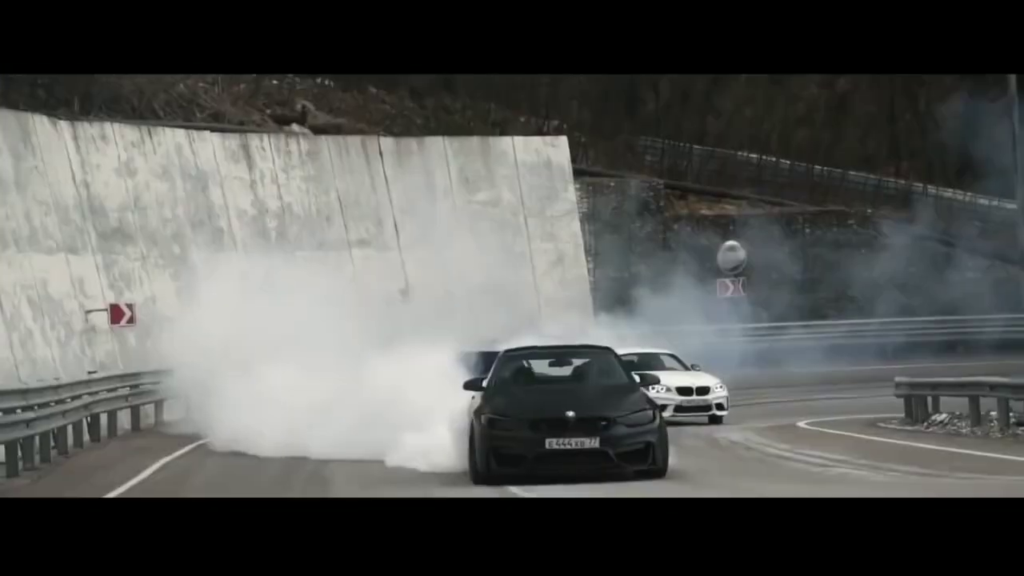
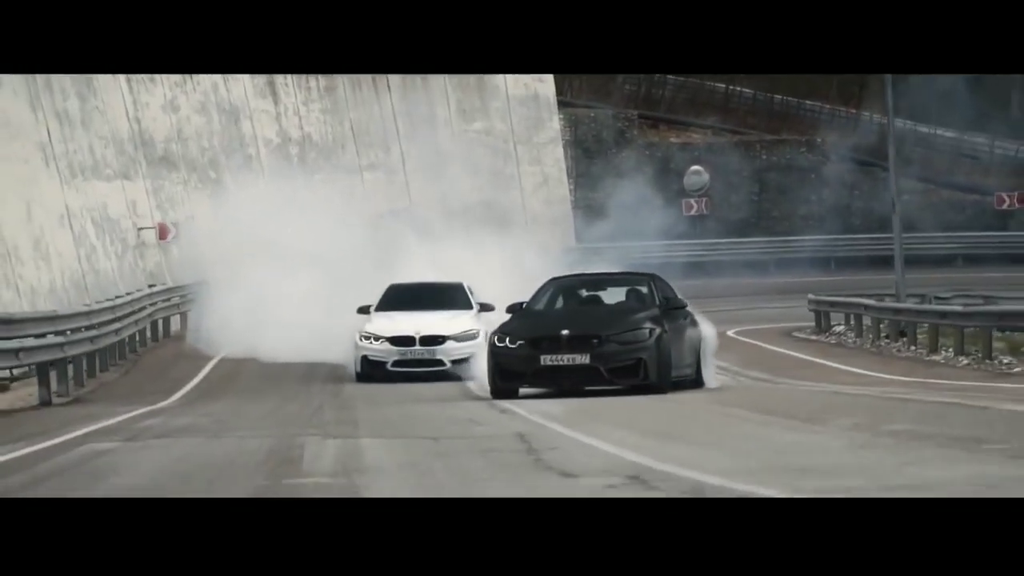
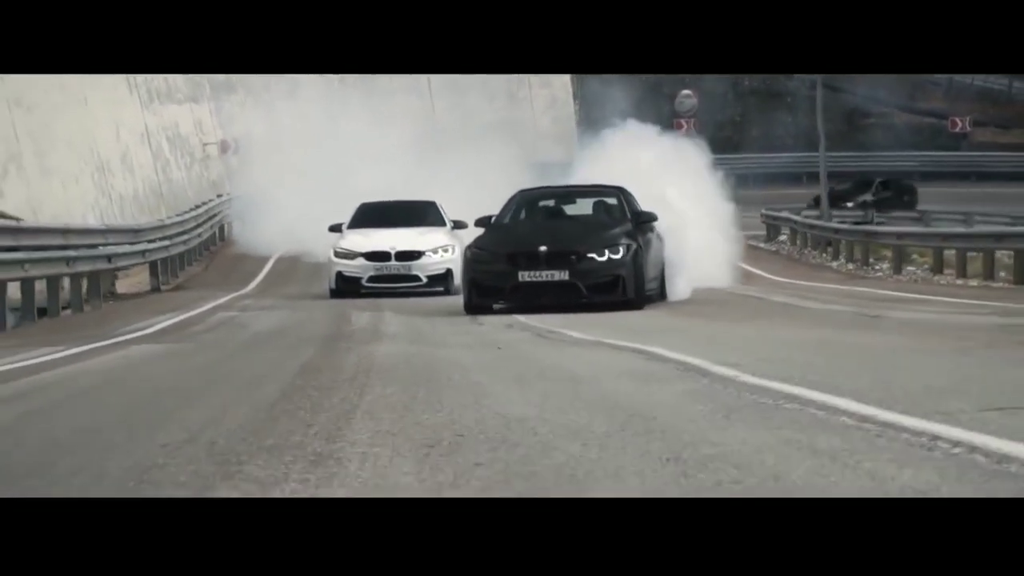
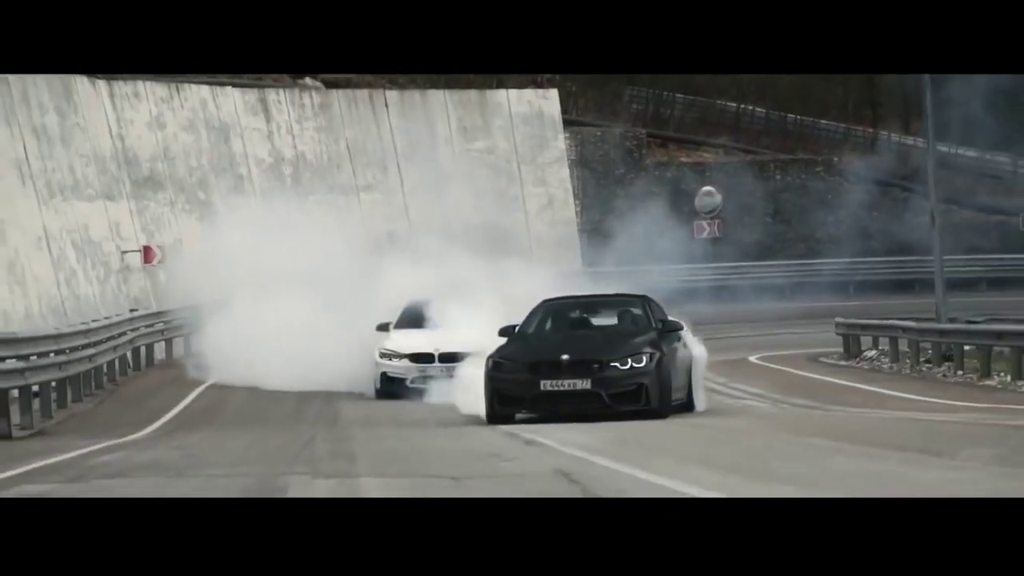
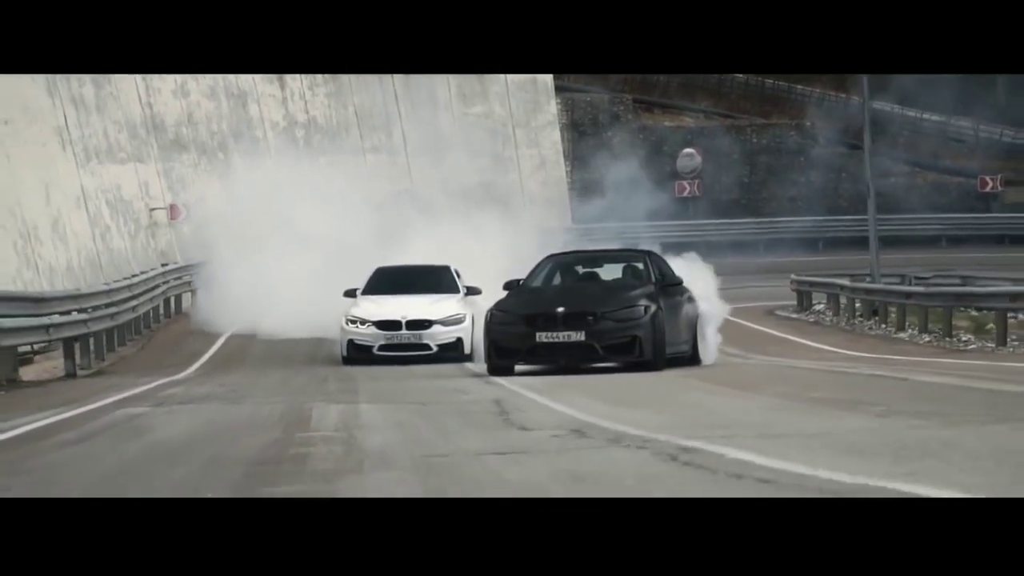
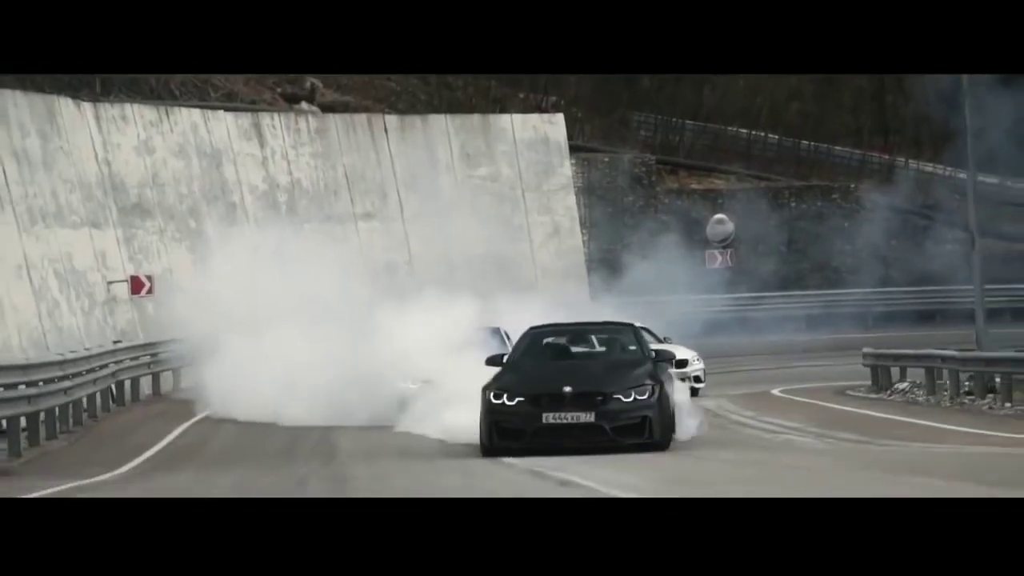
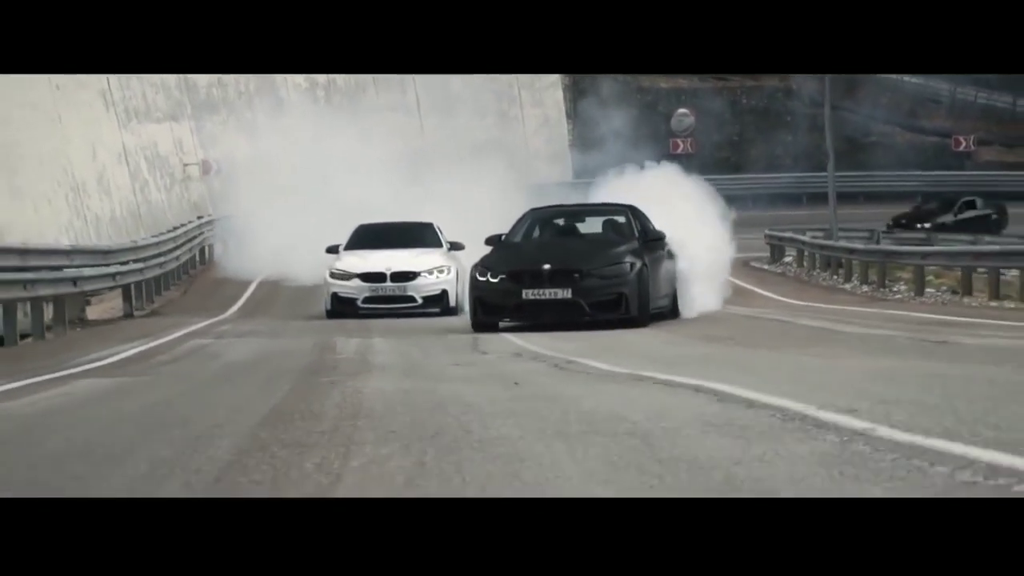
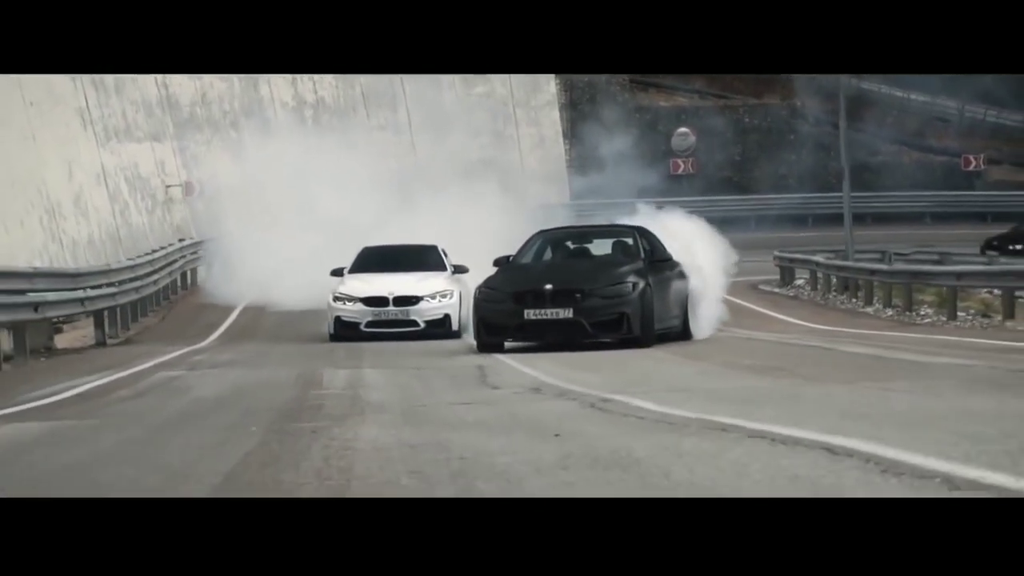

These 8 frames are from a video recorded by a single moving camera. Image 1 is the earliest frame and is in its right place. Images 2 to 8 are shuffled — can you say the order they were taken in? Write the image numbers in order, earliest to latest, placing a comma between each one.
6, 4, 2, 5, 8, 7, 3
